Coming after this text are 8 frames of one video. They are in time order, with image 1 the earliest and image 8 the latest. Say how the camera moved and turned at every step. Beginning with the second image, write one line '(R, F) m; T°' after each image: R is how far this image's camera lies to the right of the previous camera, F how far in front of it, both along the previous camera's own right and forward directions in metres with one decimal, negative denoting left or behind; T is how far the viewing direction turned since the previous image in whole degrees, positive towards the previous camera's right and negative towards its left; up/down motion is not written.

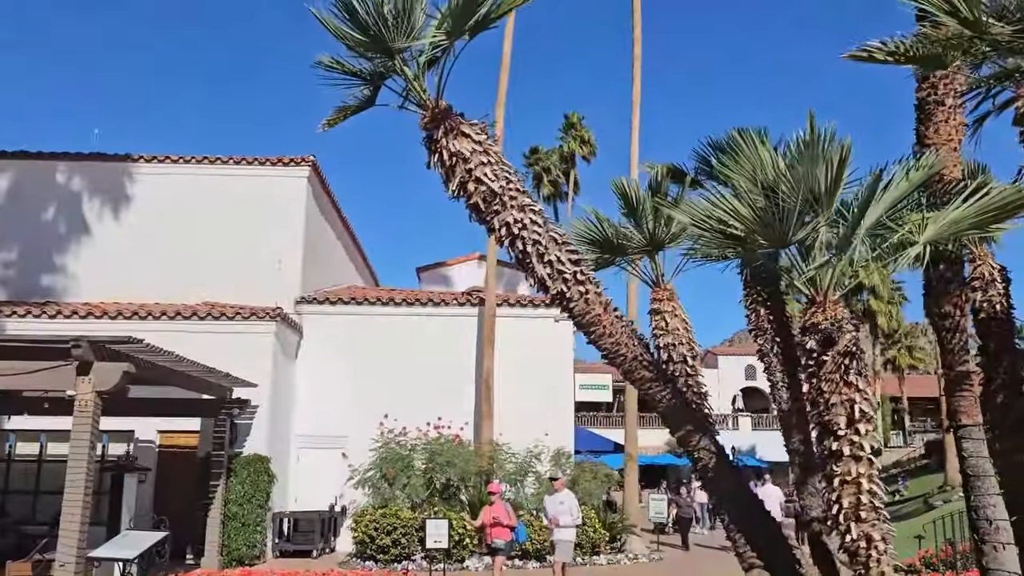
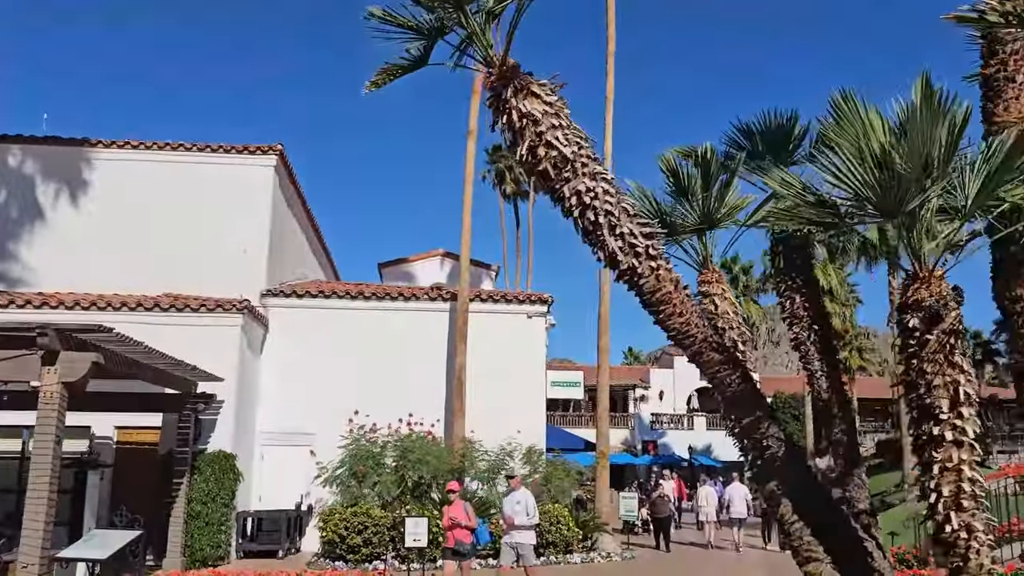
(-0.4, +0.3) m; +3°
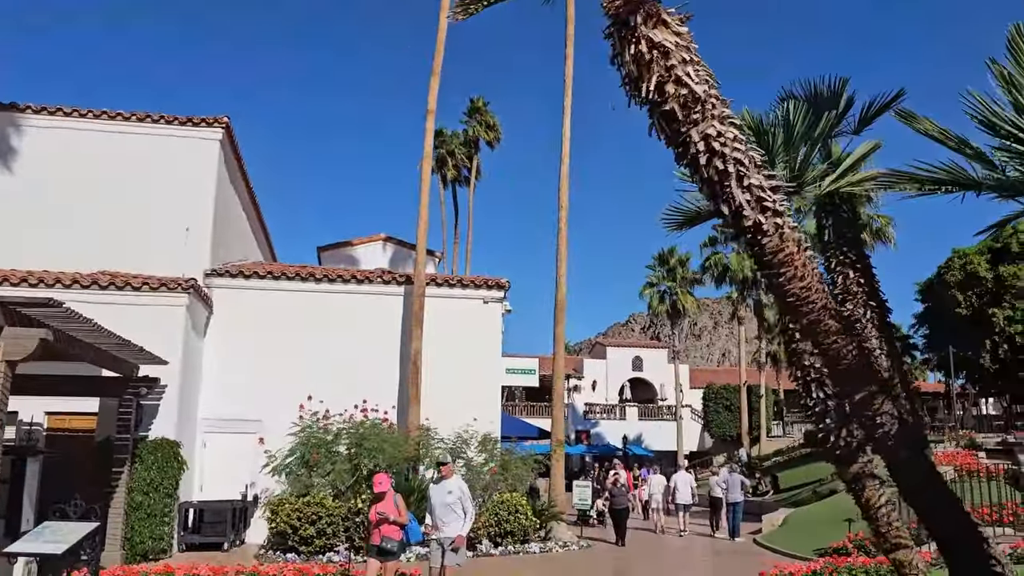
(-0.6, +0.4) m; +5°
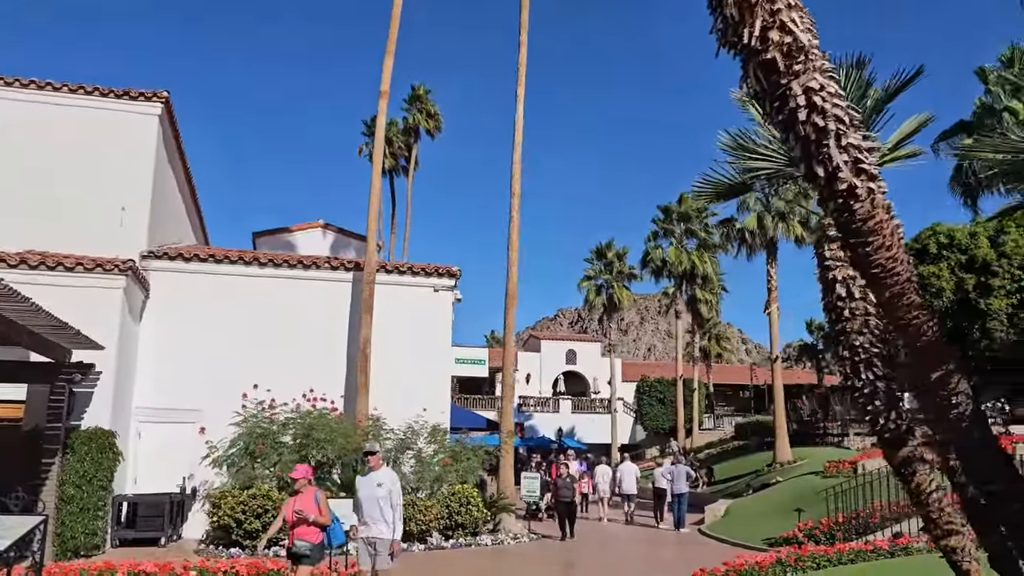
(-0.5, +0.3) m; +5°
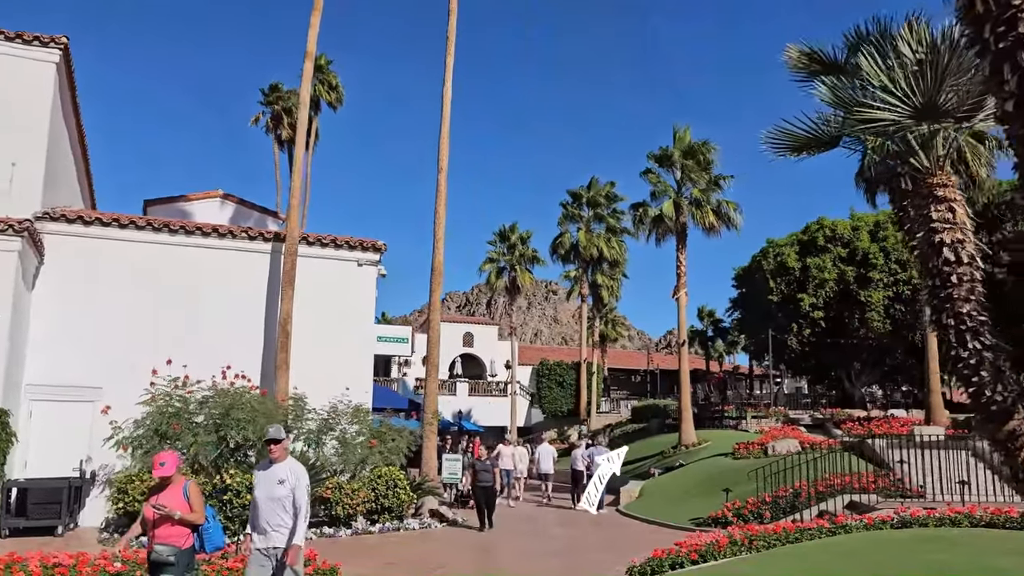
(-0.8, +0.5) m; +8°
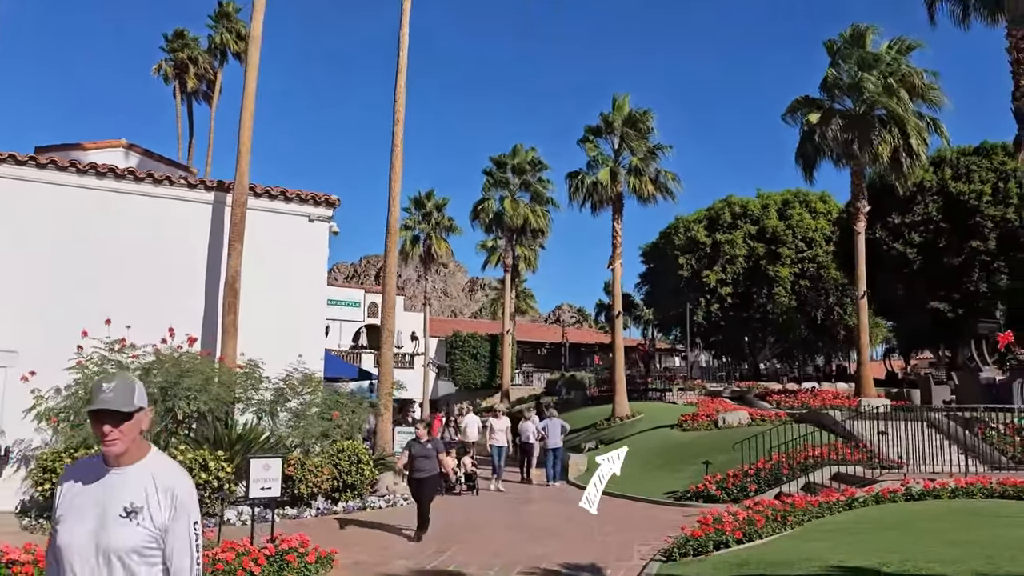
(-1.4, +1.1) m; +8°
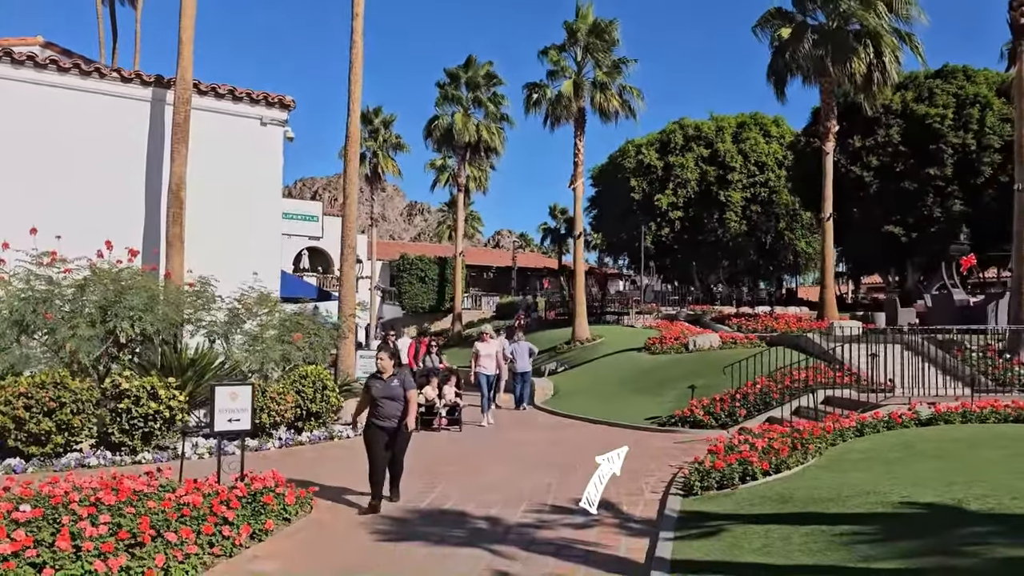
(-0.6, +1.1) m; +4°
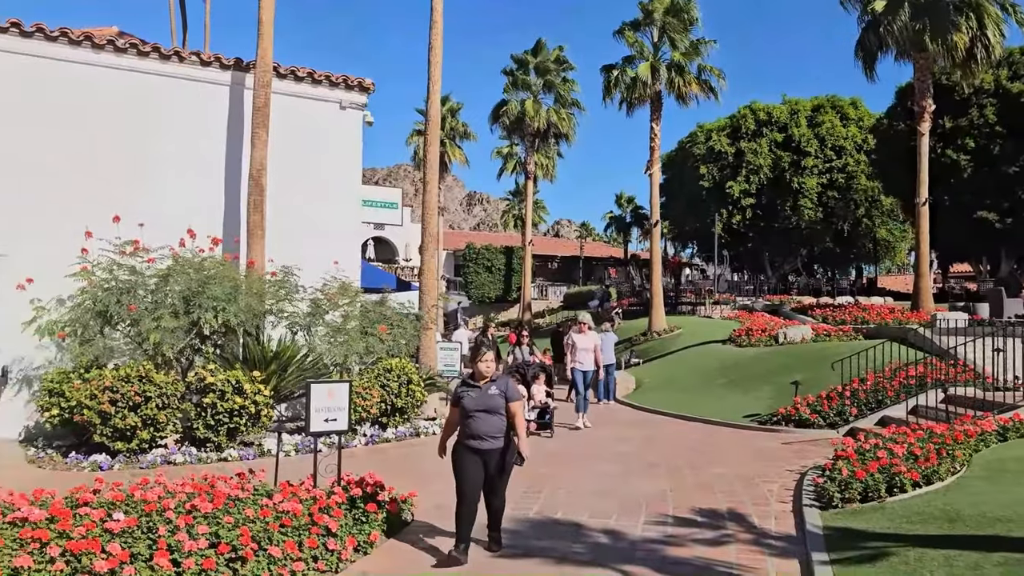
(-0.5, +0.6) m; -4°
